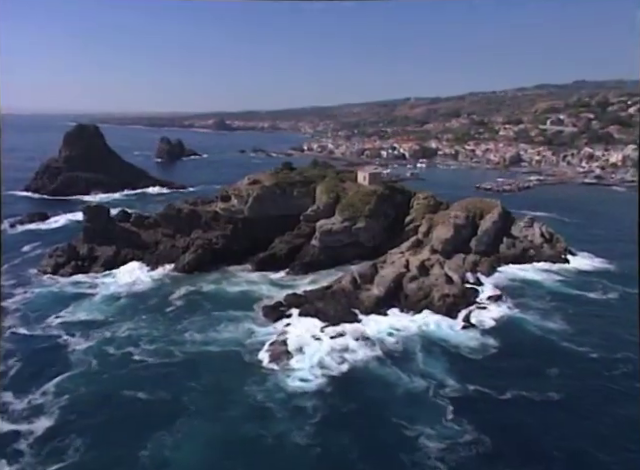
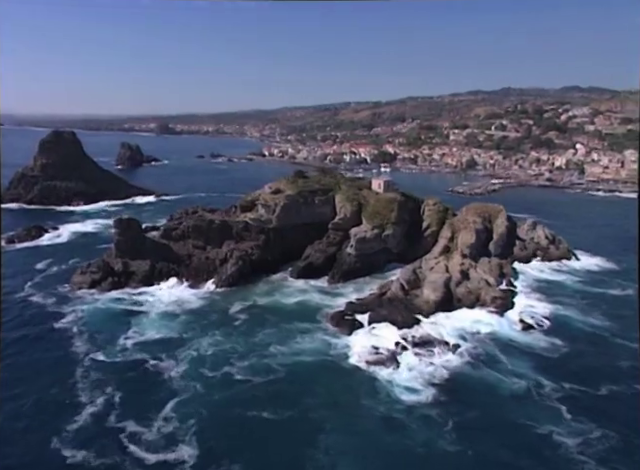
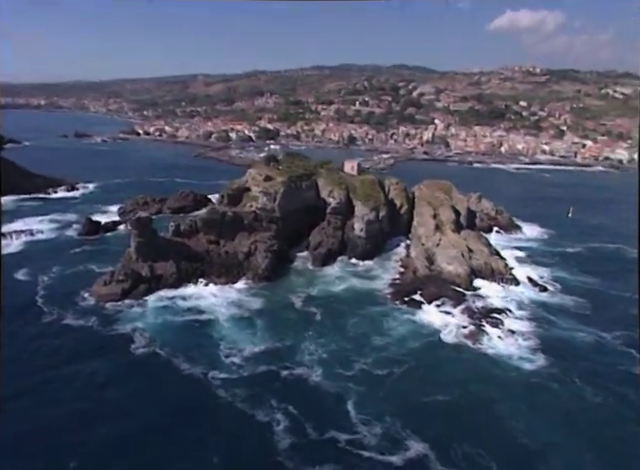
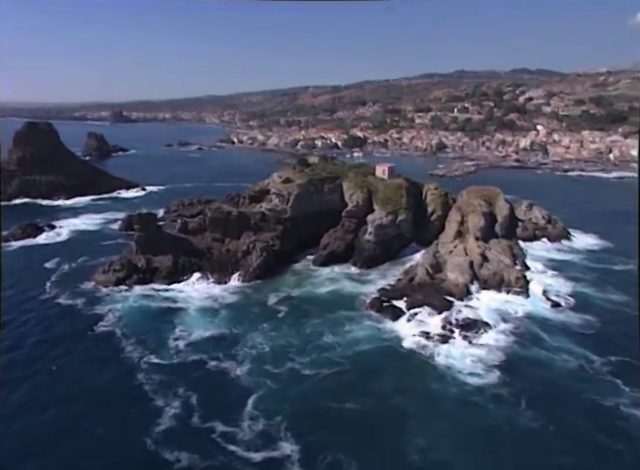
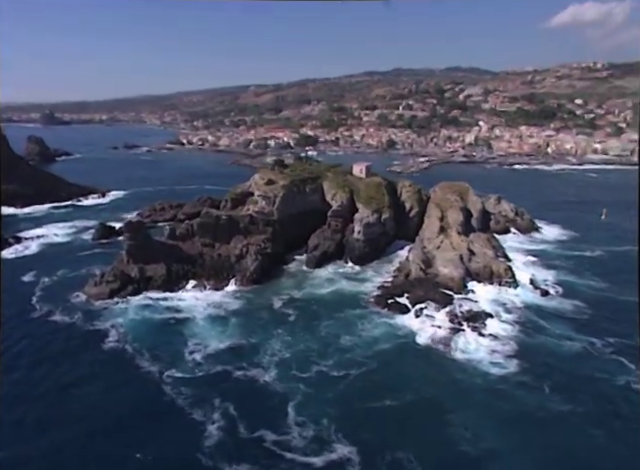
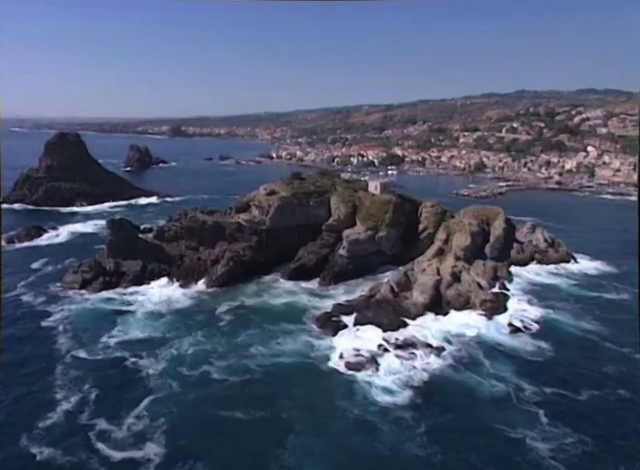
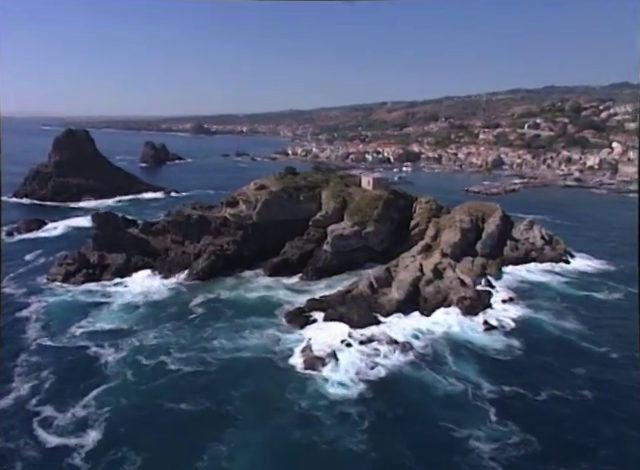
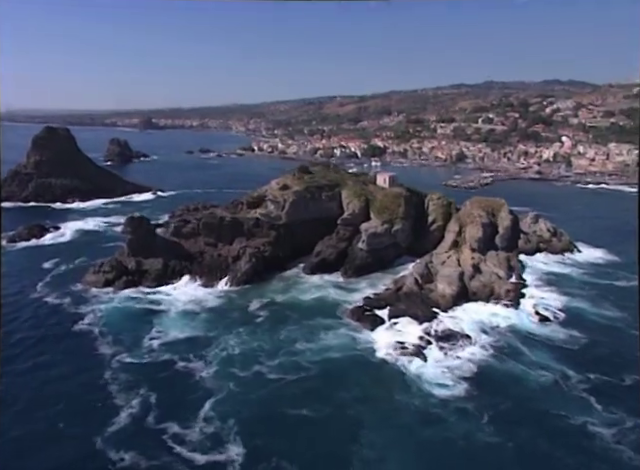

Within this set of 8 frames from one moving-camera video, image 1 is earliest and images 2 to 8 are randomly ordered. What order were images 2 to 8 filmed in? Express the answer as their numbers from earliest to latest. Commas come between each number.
7, 6, 2, 8, 4, 5, 3
